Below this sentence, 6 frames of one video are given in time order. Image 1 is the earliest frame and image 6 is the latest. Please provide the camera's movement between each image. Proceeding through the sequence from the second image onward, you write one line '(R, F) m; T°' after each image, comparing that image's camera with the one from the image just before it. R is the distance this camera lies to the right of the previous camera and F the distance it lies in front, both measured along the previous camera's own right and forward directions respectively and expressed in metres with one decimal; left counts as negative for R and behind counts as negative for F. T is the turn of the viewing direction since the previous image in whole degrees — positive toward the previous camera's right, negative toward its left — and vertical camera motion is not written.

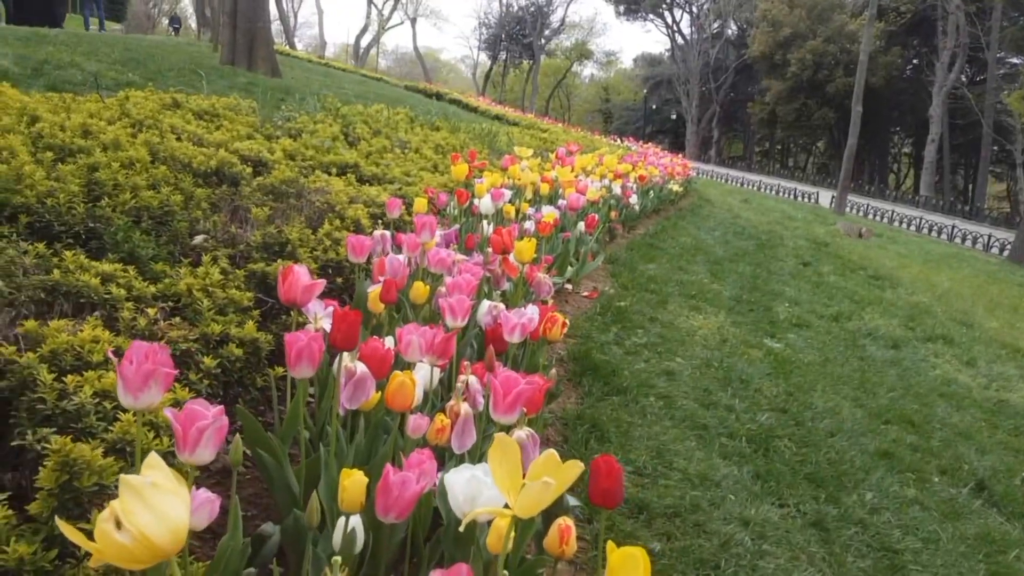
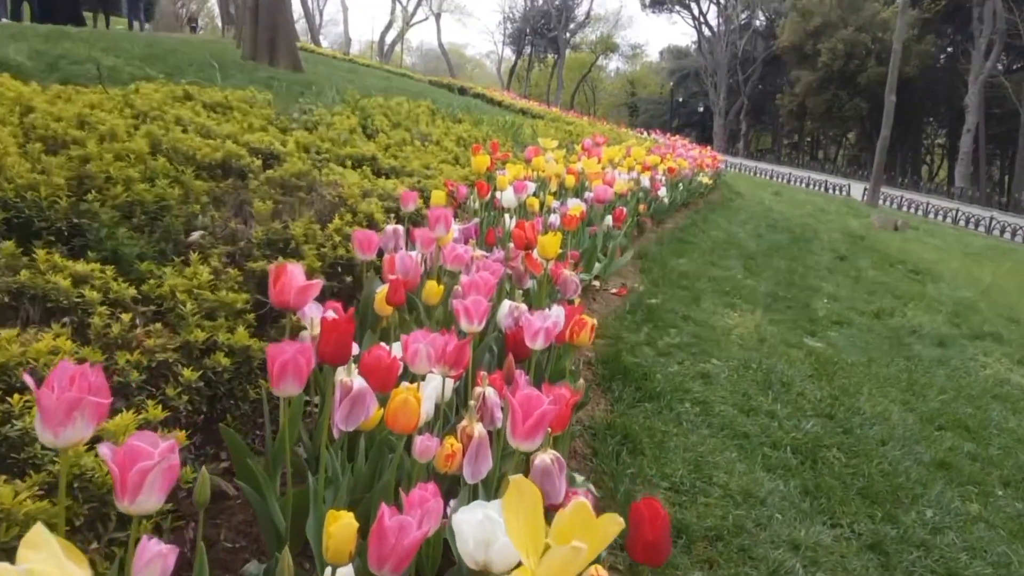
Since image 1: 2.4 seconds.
(0.0, +0.3) m; -2°
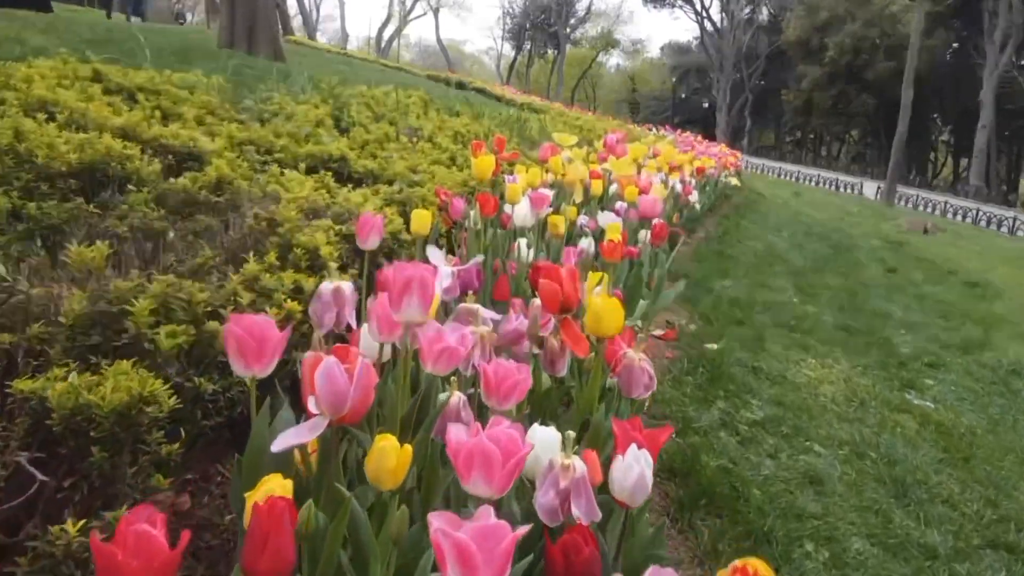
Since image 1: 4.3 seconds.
(-0.1, +1.4) m; 0°
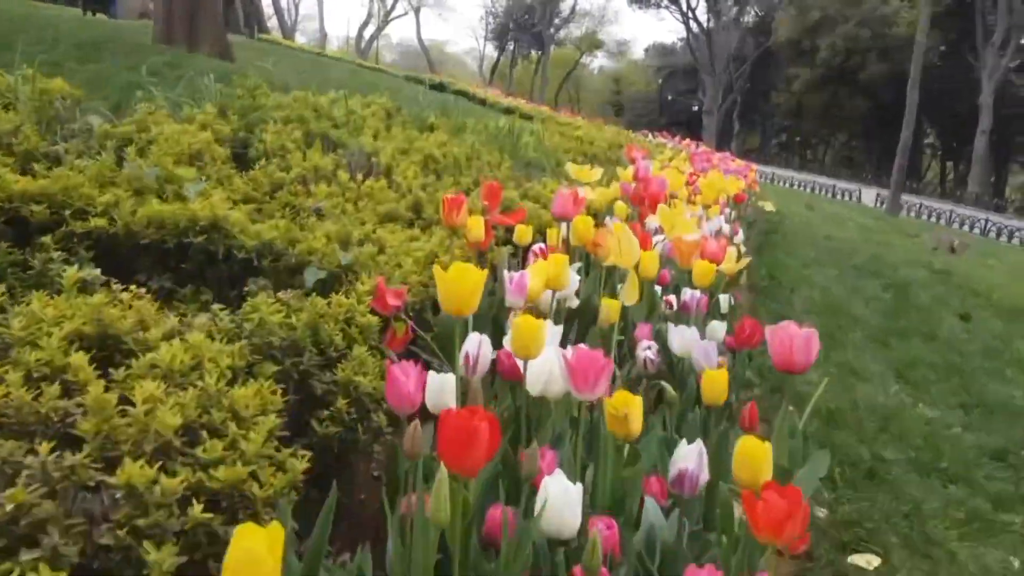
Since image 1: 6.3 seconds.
(-0.1, +2.0) m; +1°
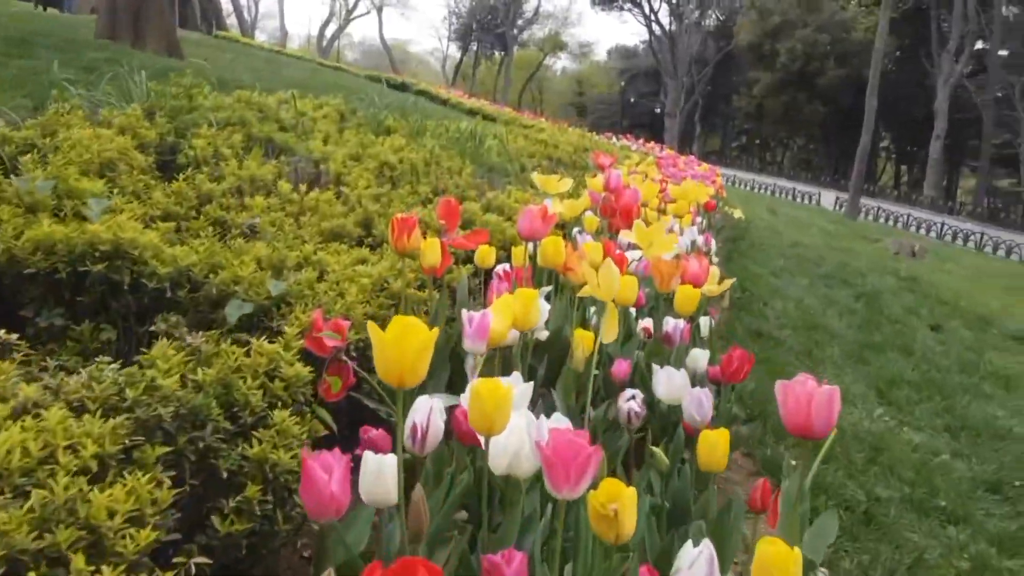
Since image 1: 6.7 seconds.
(0.0, +0.4) m; +3°
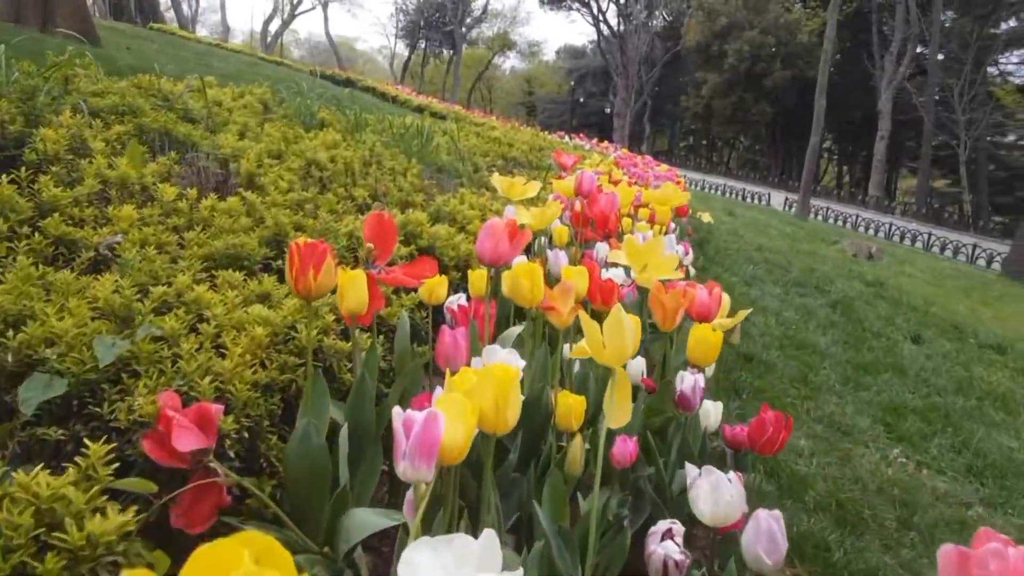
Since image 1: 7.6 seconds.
(0.0, +0.8) m; +4°
